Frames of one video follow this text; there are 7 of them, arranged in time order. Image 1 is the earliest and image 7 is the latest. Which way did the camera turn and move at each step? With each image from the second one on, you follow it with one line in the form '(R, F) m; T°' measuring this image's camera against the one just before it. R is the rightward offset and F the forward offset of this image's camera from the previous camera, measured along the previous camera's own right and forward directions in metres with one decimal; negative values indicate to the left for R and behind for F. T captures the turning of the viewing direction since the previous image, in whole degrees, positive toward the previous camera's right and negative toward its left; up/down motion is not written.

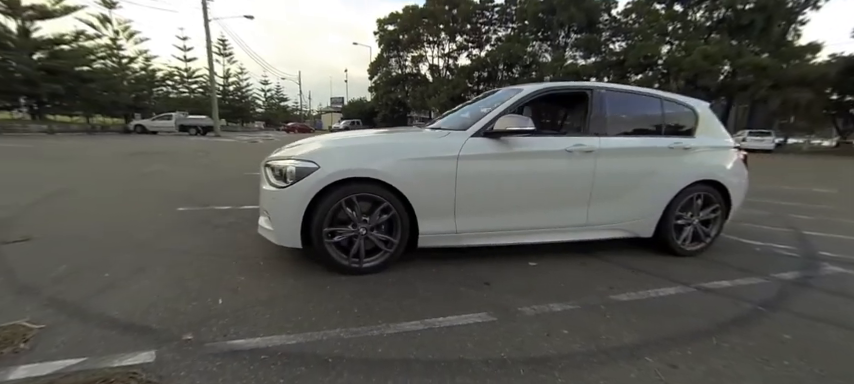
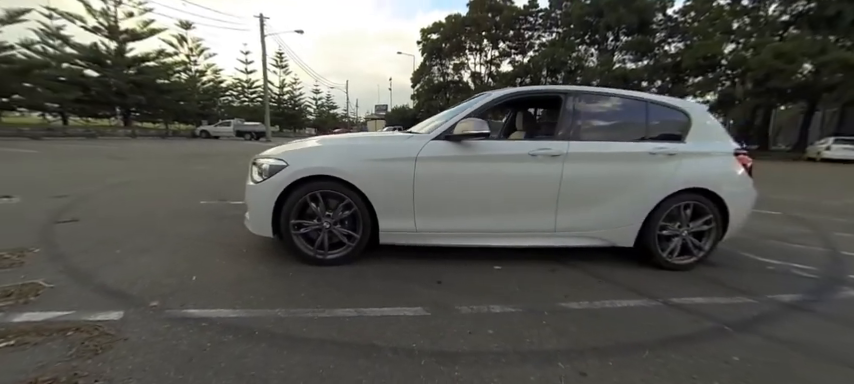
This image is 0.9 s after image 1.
(+0.7, -0.1) m; -8°
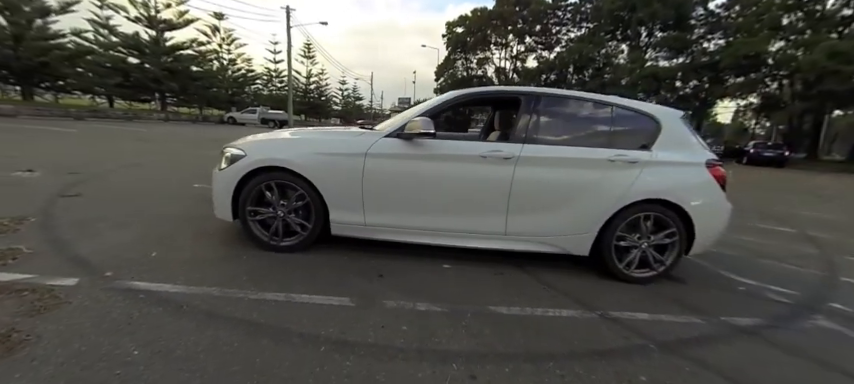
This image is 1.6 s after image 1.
(+0.6, 0.0) m; -4°
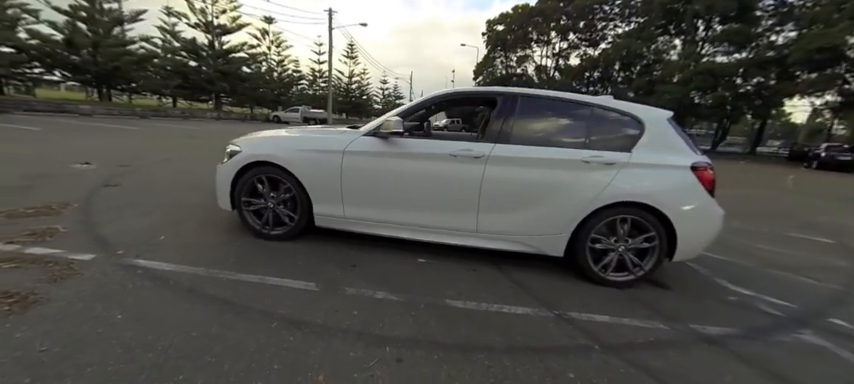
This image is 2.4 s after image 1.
(+0.6, -0.1) m; -6°
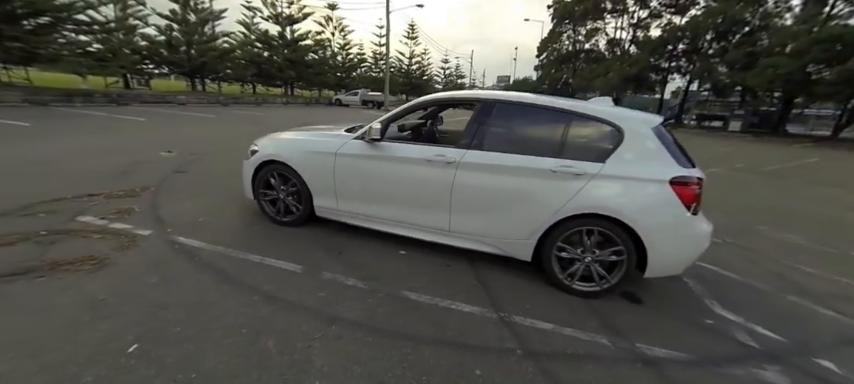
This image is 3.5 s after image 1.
(+0.8, -0.2) m; -10°
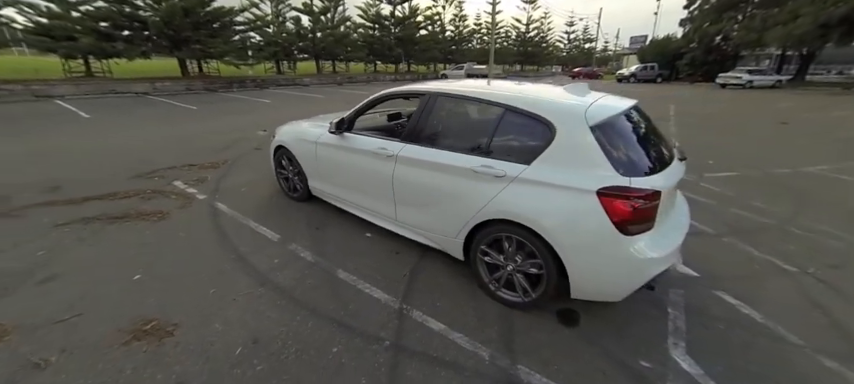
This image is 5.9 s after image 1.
(+1.6, +0.2) m; -19°
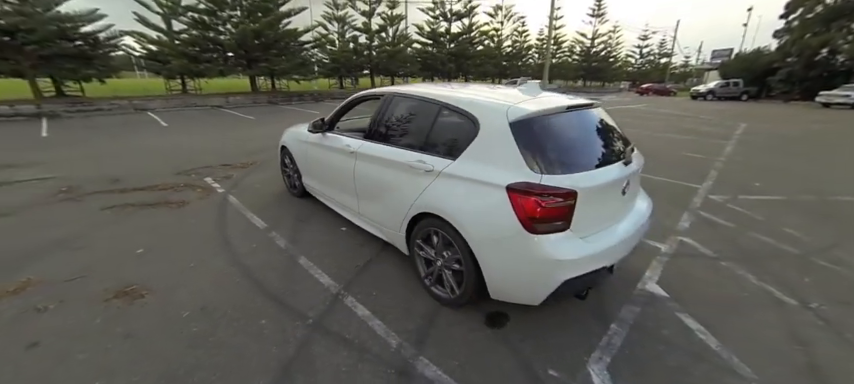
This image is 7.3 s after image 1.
(+1.0, 0.0) m; -10°
